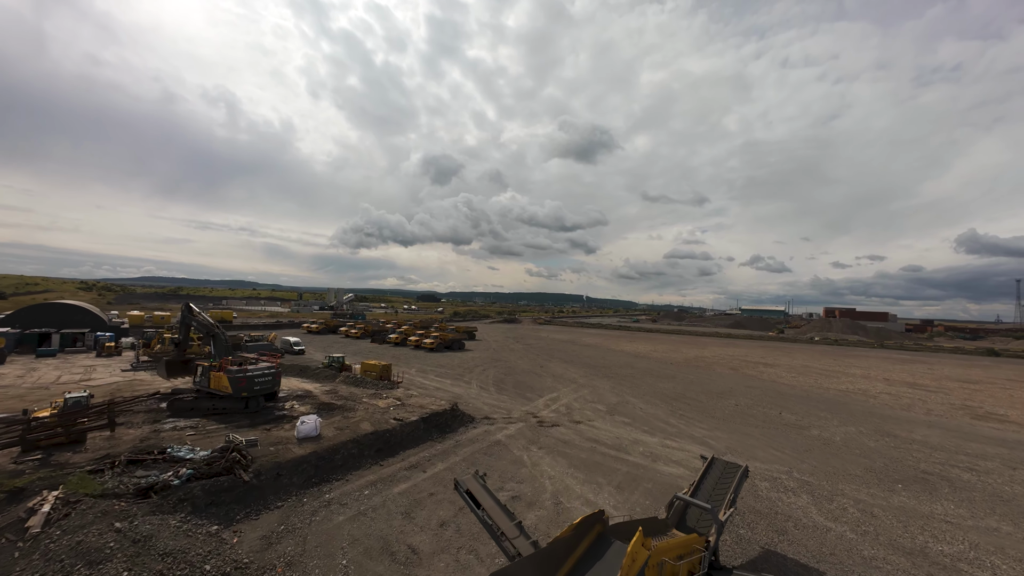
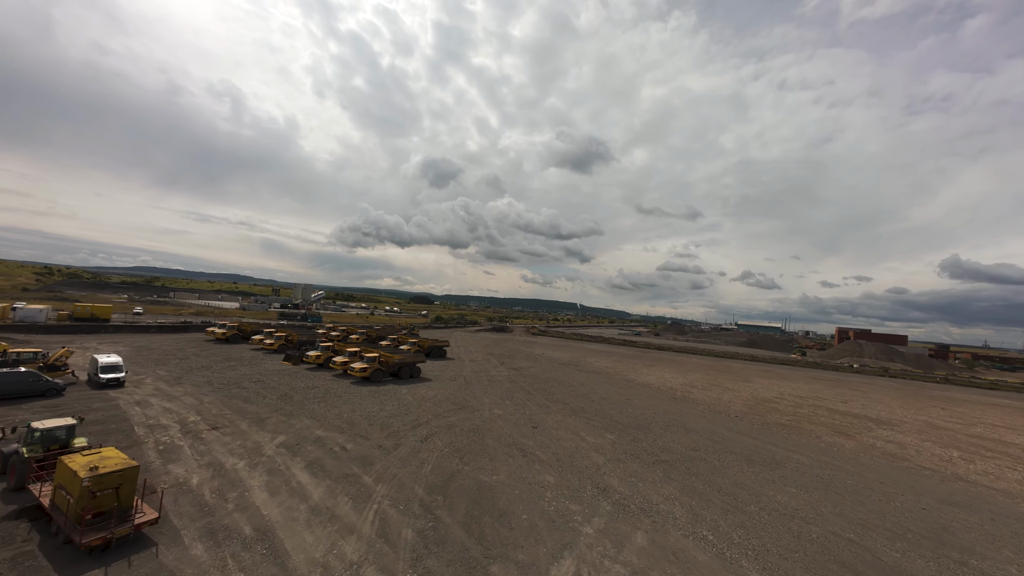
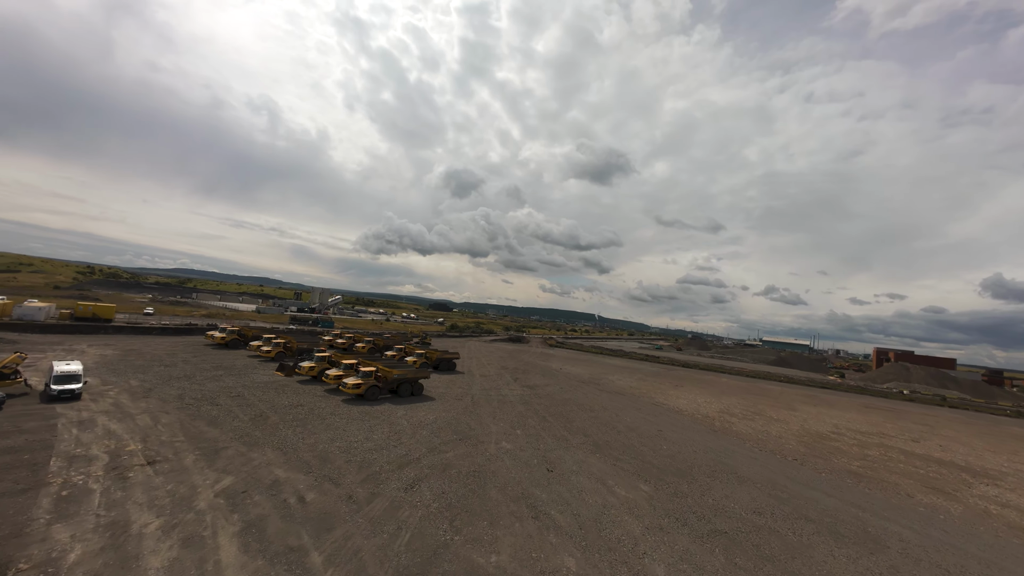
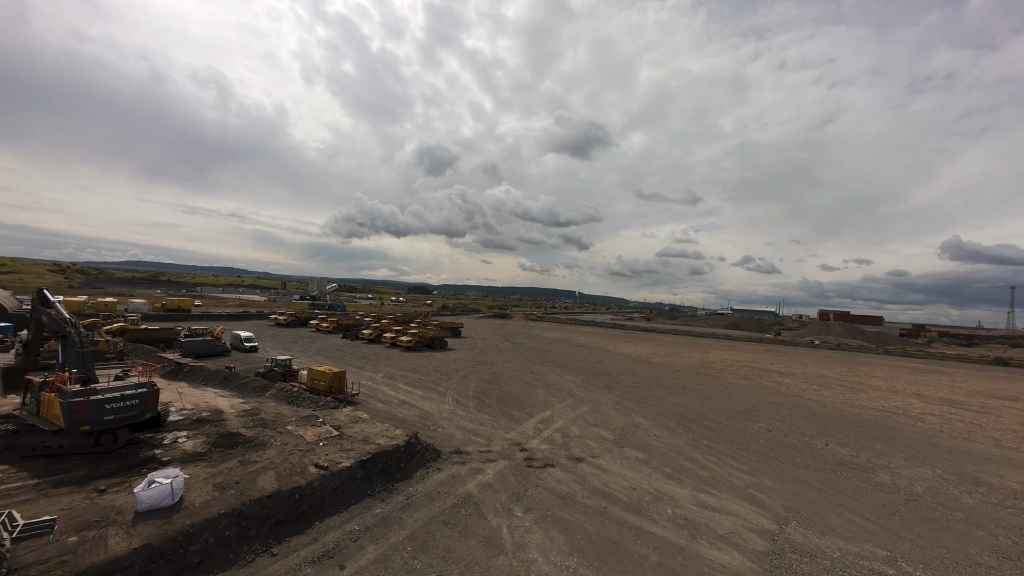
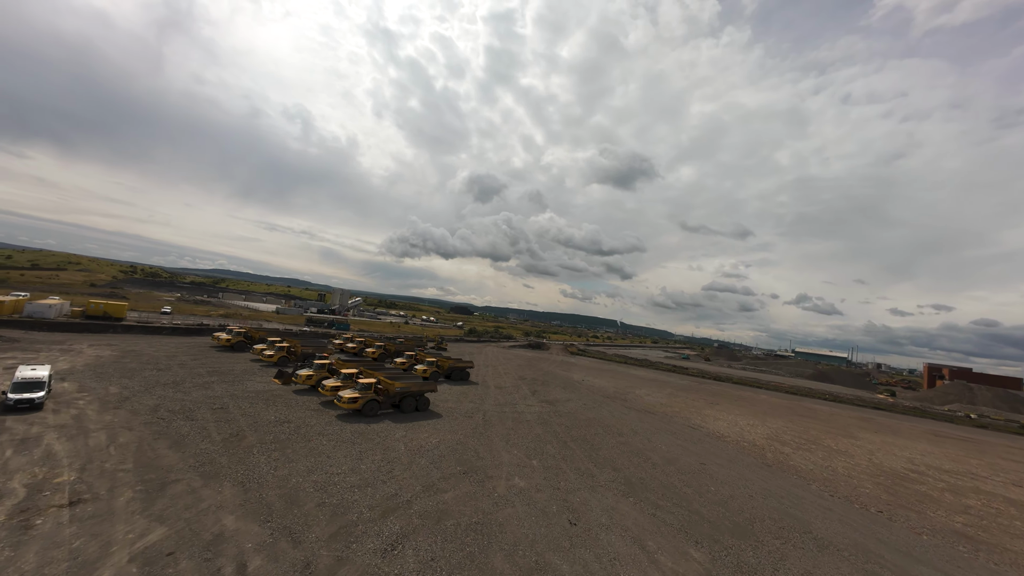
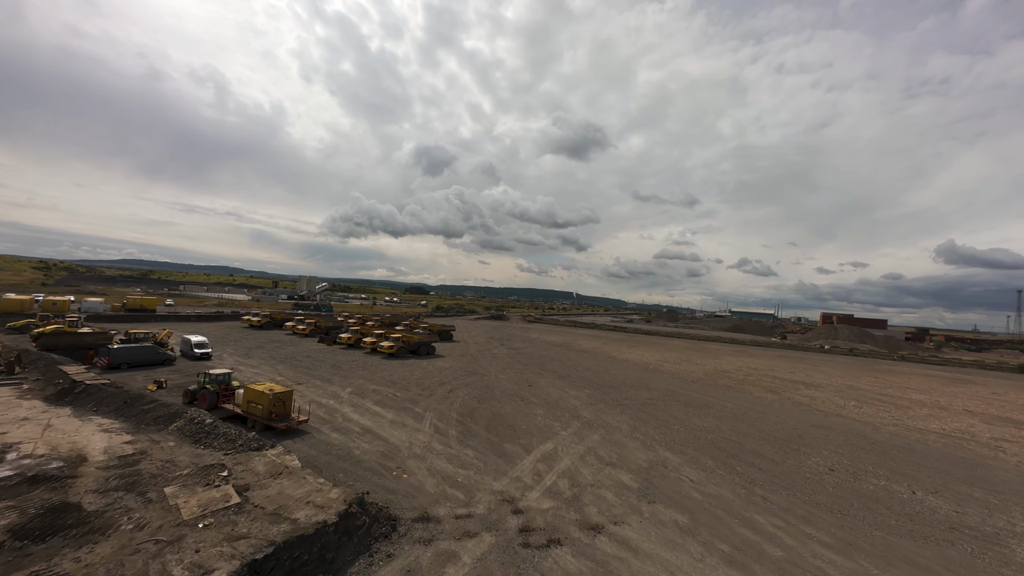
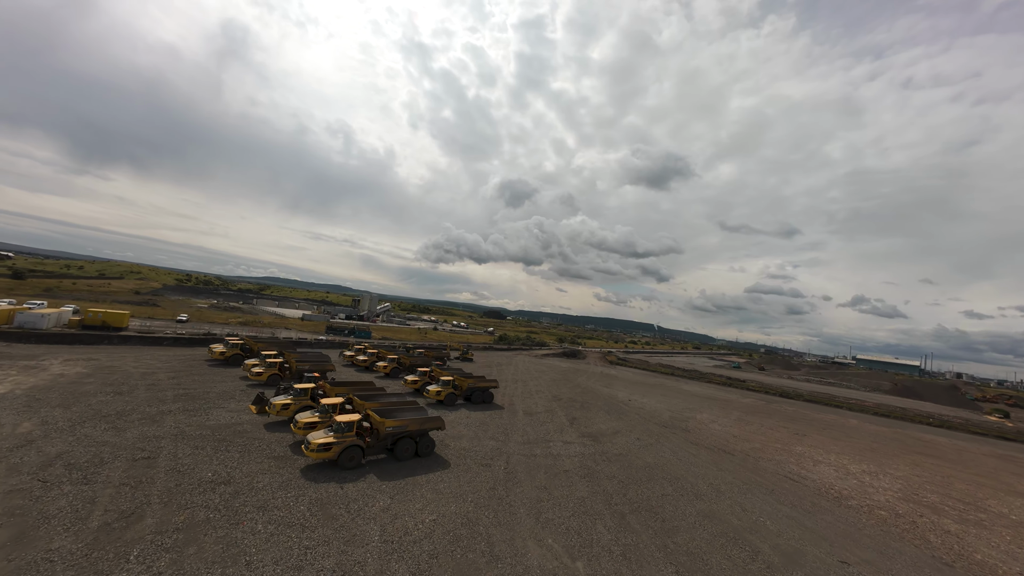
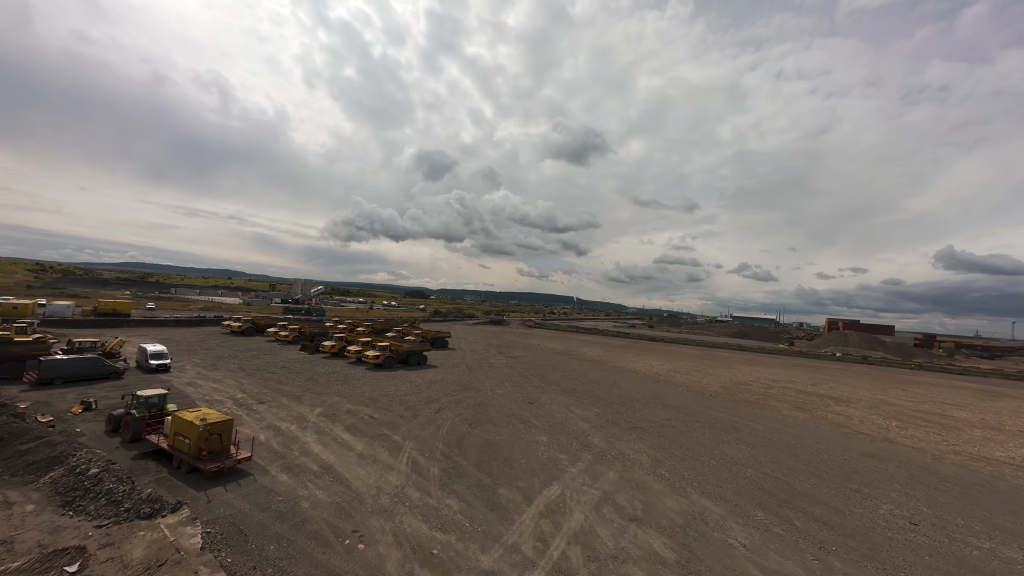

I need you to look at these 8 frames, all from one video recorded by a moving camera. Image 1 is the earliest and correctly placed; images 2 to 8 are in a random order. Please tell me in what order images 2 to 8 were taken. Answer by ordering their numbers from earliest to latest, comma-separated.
4, 6, 8, 2, 3, 5, 7
